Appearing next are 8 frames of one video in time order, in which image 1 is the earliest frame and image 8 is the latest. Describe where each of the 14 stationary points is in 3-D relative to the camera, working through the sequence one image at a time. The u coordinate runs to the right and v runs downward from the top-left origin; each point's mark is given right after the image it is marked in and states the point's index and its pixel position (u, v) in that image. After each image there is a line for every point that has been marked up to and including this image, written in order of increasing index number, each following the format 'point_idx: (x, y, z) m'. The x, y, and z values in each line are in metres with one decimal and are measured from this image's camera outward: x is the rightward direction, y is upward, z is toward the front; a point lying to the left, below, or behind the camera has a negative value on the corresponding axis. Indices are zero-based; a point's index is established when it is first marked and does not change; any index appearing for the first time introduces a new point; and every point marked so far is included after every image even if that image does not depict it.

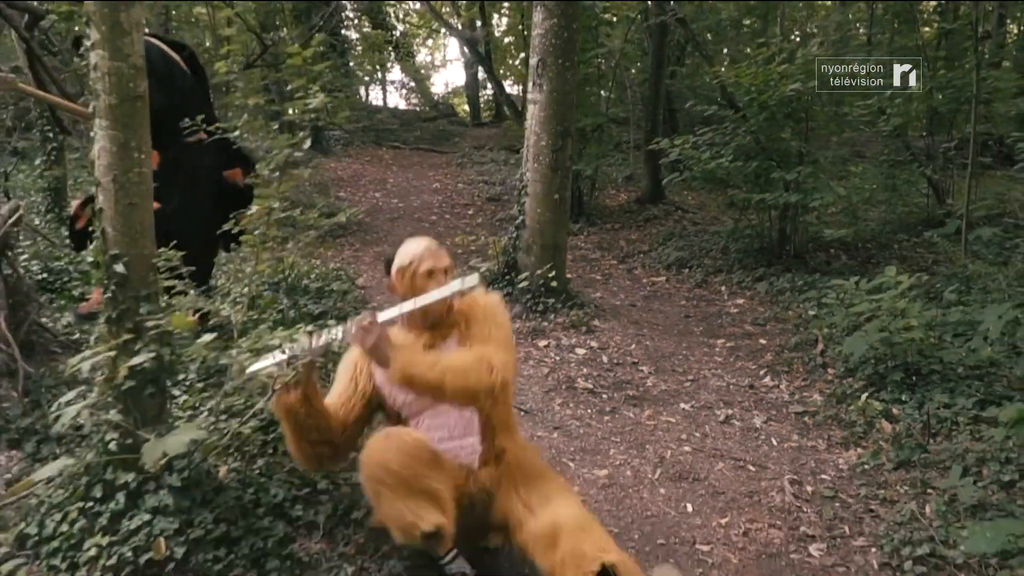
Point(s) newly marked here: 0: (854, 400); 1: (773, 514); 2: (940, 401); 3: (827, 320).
0: (+1.6, -0.5, +4.4) m
1: (+0.9, -0.8, +3.4) m
2: (+1.9, -0.5, +4.1) m
3: (+1.8, -0.2, +5.3) m
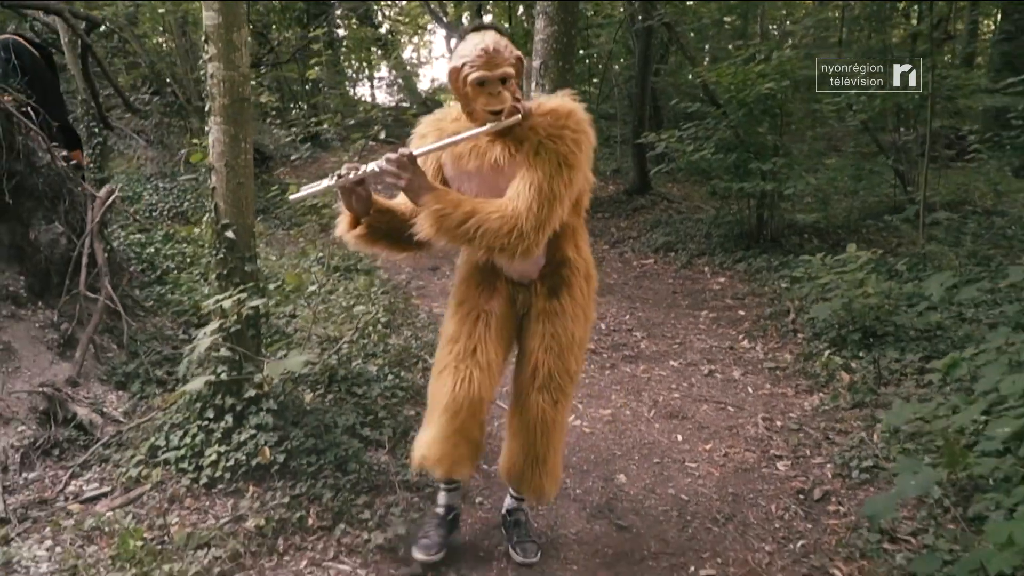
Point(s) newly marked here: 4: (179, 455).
0: (+1.6, -0.4, +5.1) m
1: (+1.0, -0.7, +4.1) m
2: (+1.9, -0.3, +4.8) m
3: (+1.8, 0.0, +6.0) m
4: (-1.1, -0.6, +3.3) m
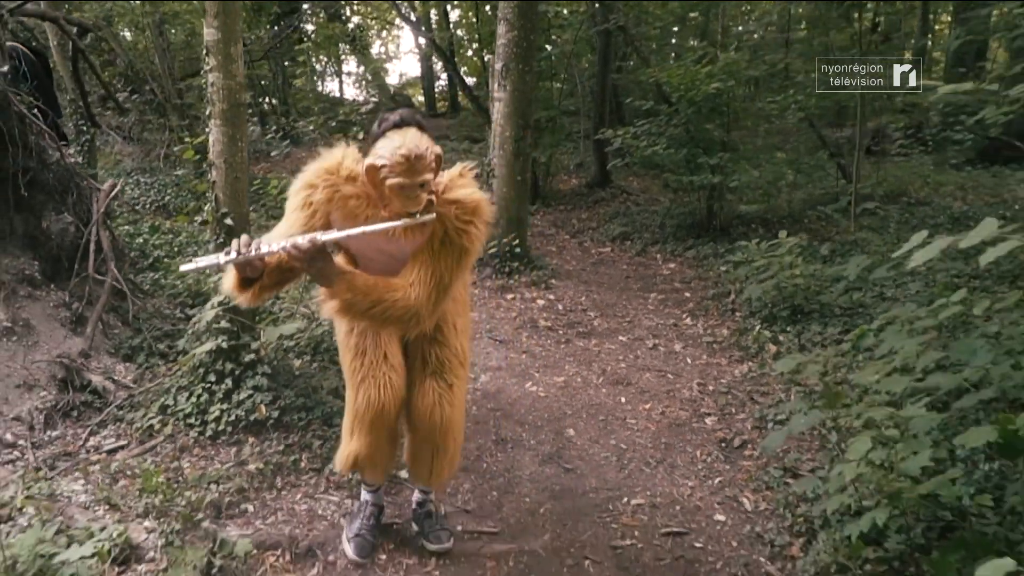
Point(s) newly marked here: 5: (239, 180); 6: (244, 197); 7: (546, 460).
0: (+1.4, -0.3, +5.7) m
1: (+0.8, -0.6, +4.6) m
2: (+1.7, -0.2, +5.4) m
3: (+1.6, +0.1, +6.6) m
4: (-1.3, -0.5, +3.8) m
5: (-1.1, +0.4, +3.9) m
6: (-1.1, +0.4, +3.9) m
7: (+0.1, -0.7, +3.8) m
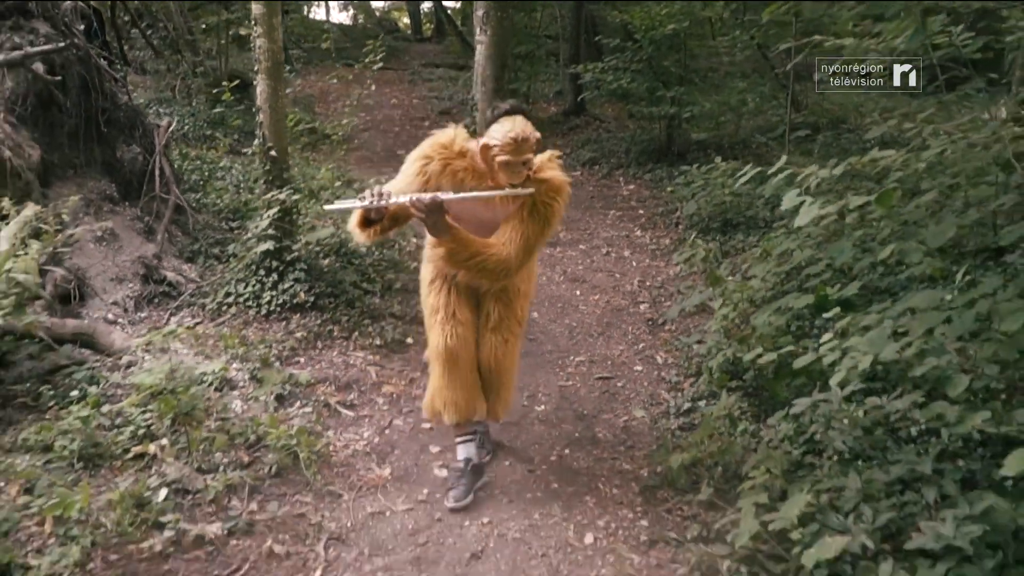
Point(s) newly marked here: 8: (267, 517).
0: (+1.3, +0.3, +6.9) m
1: (+0.7, 0.0, +5.9) m
2: (+1.6, +0.4, +6.7) m
3: (+1.4, +0.8, +7.8) m
4: (-1.4, -0.1, +5.0) m
5: (-1.2, +0.9, +5.0) m
6: (-1.2, +0.8, +5.1) m
7: (0.0, -0.2, +5.1) m
8: (-0.8, -0.7, +3.0) m
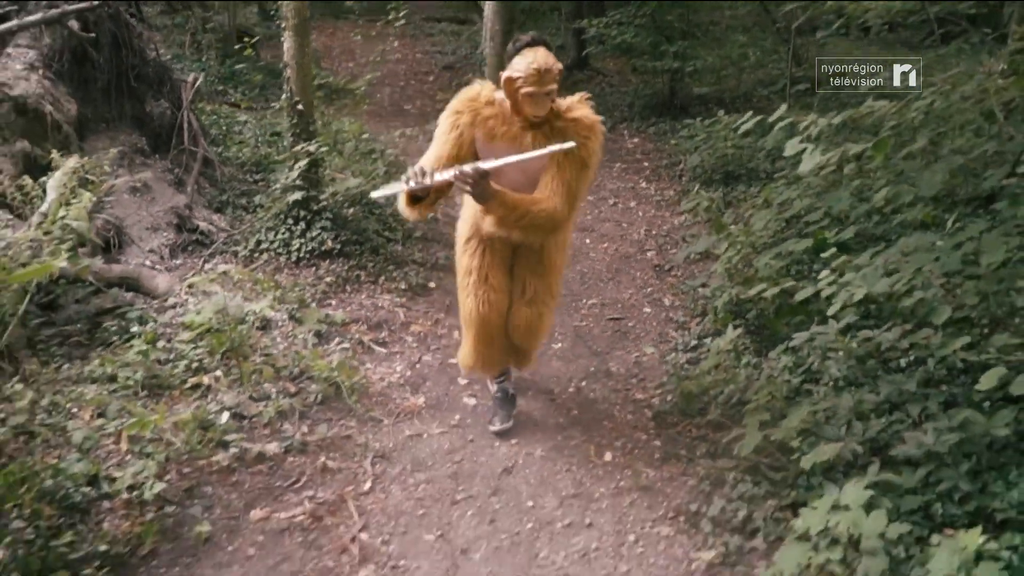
0: (+1.4, +0.7, +7.2) m
1: (+0.8, +0.3, +6.2) m
2: (+1.7, +0.7, +7.0) m
3: (+1.5, +1.2, +8.1) m
4: (-1.3, +0.2, +5.3) m
5: (-1.1, +1.2, +5.3) m
6: (-1.1, +1.1, +5.3) m
7: (+0.1, +0.1, +5.4) m
8: (-0.7, -0.5, +3.4) m
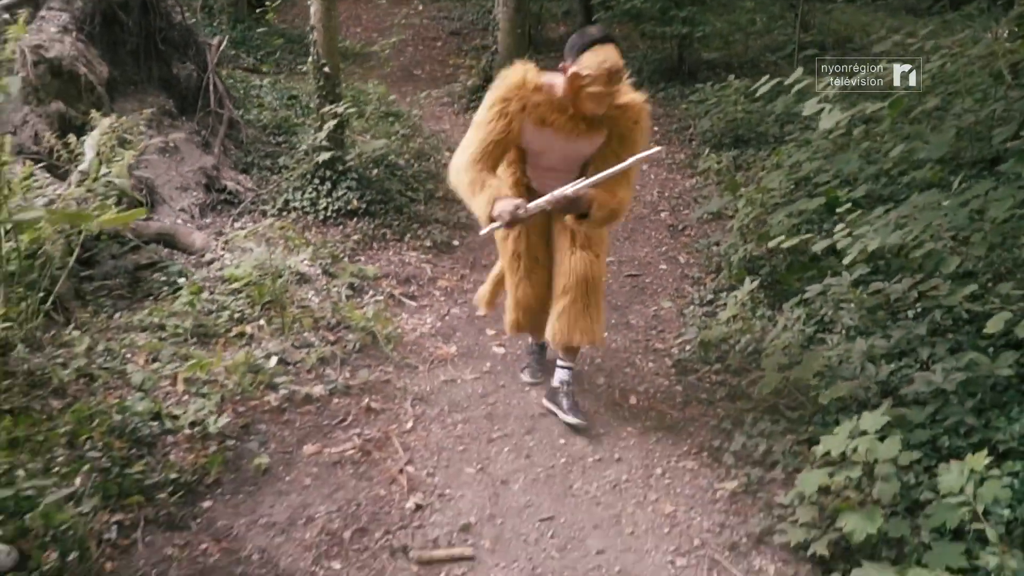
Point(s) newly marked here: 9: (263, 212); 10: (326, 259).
0: (+1.5, +1.0, +7.4) m
1: (+0.9, +0.6, +6.4) m
2: (+1.8, +1.0, +7.1) m
3: (+1.6, +1.5, +8.3) m
4: (-1.2, +0.5, +5.5) m
5: (-1.0, +1.4, +5.4) m
6: (-1.0, +1.4, +5.5) m
7: (+0.2, +0.3, +5.6) m
8: (-0.6, -0.4, +3.6) m
9: (-1.5, +0.4, +5.5) m
10: (-0.9, +0.1, +4.7) m
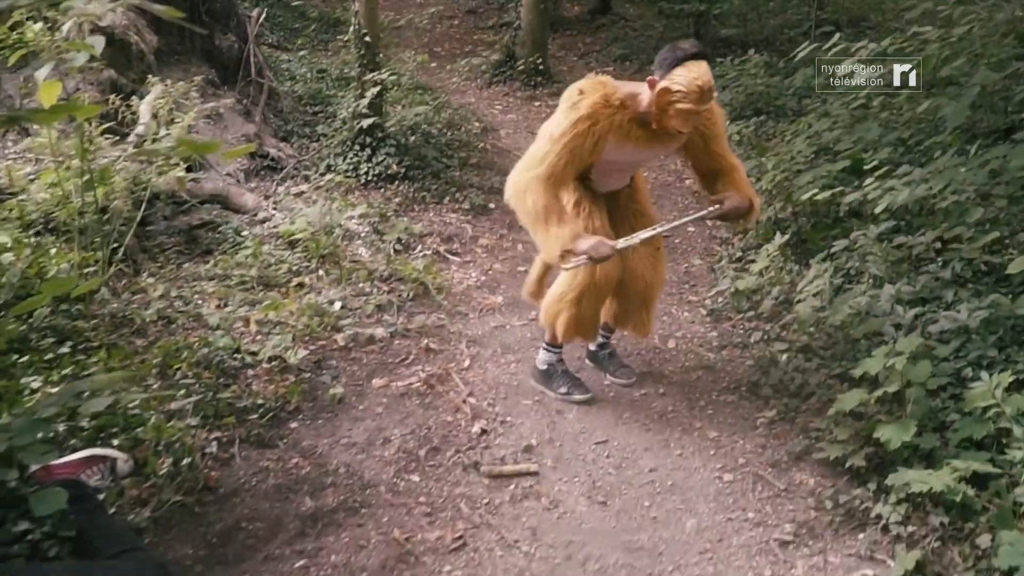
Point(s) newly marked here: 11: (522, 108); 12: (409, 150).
0: (+1.7, +1.3, +7.6) m
1: (+1.1, +0.8, +6.6) m
2: (+2.0, +1.3, +7.3) m
3: (+1.8, +1.8, +8.5) m
4: (-1.0, +0.7, +5.7) m
5: (-0.8, +1.6, +5.6) m
6: (-0.8, +1.6, +5.7) m
7: (+0.4, +0.5, +5.8) m
8: (-0.4, -0.2, +3.8) m
9: (-1.3, +0.7, +5.8) m
10: (-0.7, +0.4, +4.9) m
11: (+0.1, +1.5, +8.2) m
12: (-0.6, +0.9, +5.9) m
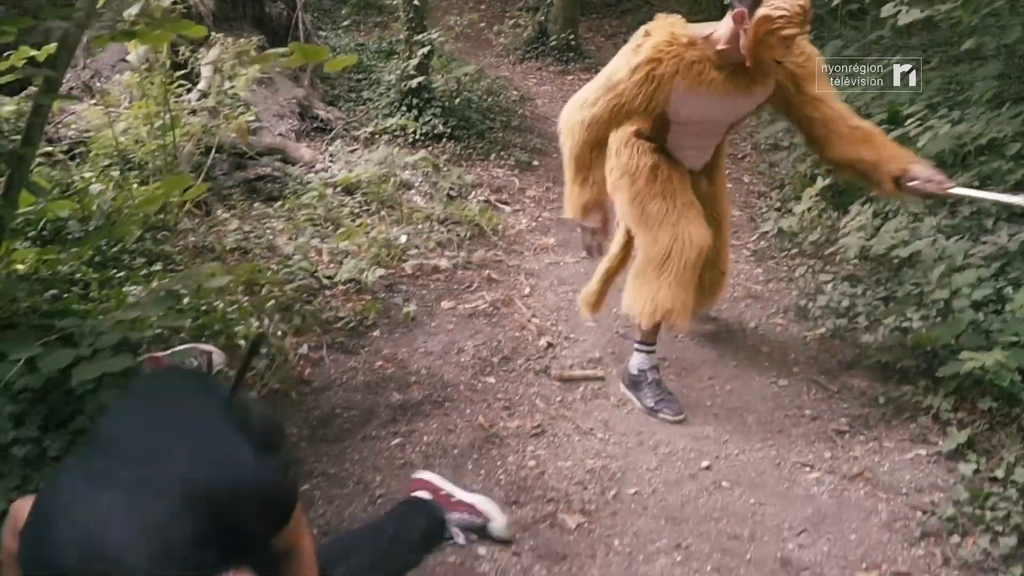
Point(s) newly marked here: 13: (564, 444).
0: (+2.0, +1.6, +7.8) m
1: (+1.4, +1.1, +6.8) m
2: (+2.3, +1.5, +7.5) m
3: (+2.1, +2.1, +8.6) m
4: (-0.7, +1.0, +5.9) m
5: (-0.6, +1.9, +5.8) m
6: (-0.6, +1.9, +5.9) m
7: (+0.7, +0.8, +6.0) m
8: (-0.1, +0.1, +4.0) m
9: (-1.0, +1.0, +6.0) m
10: (-0.5, +0.6, +5.1) m
11: (+0.4, +1.8, +8.3) m
12: (-0.4, +1.1, +6.1) m
13: (+0.1, -0.4, +2.6) m
